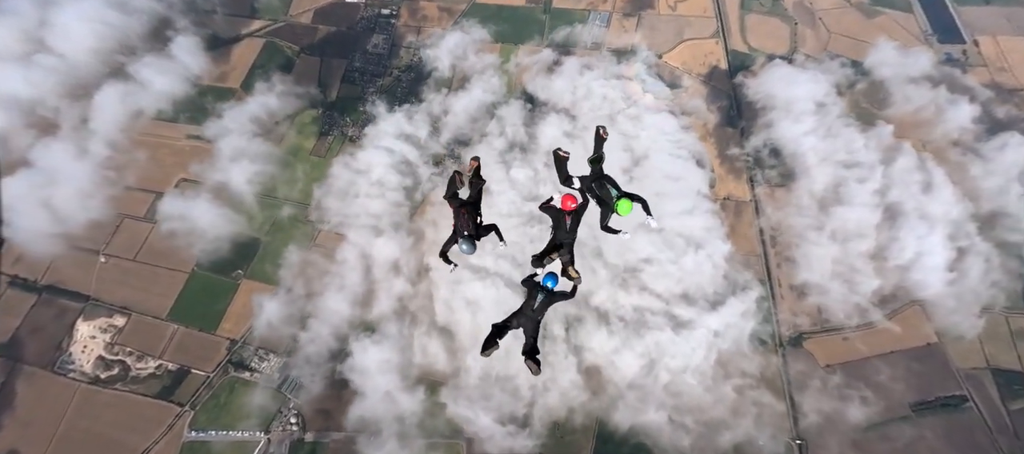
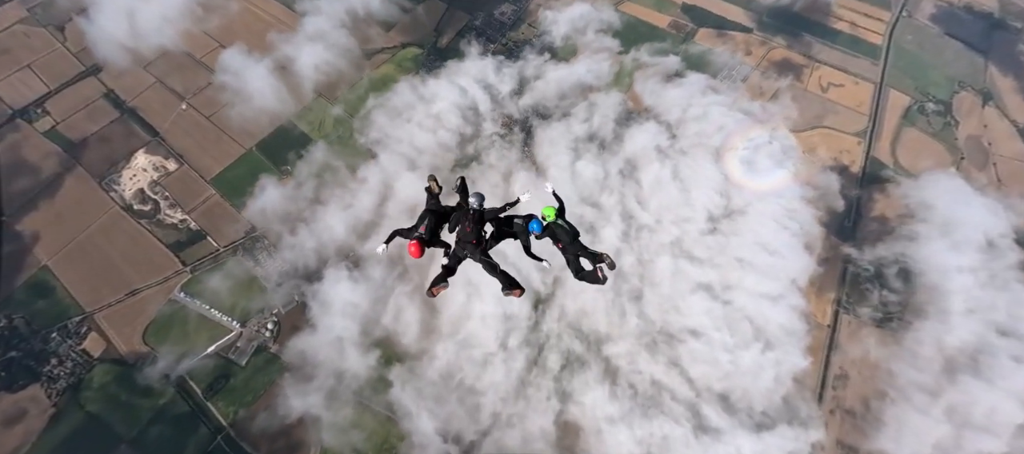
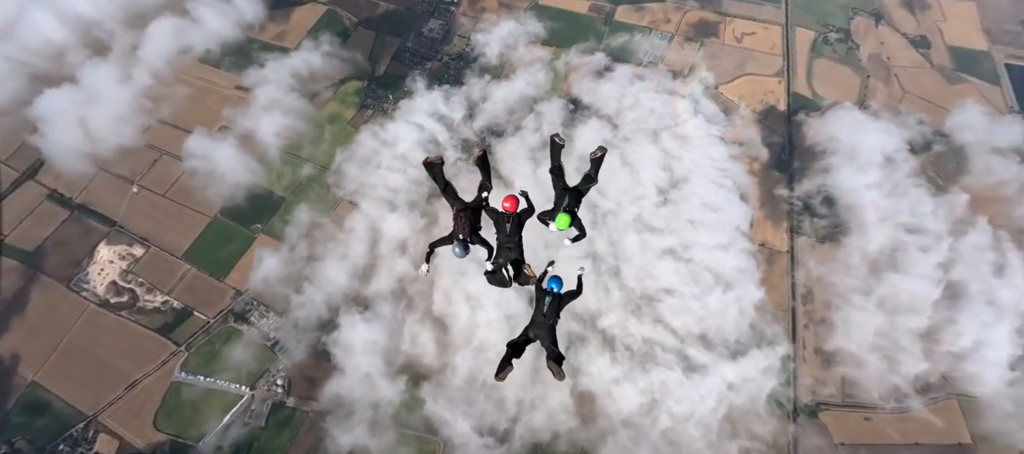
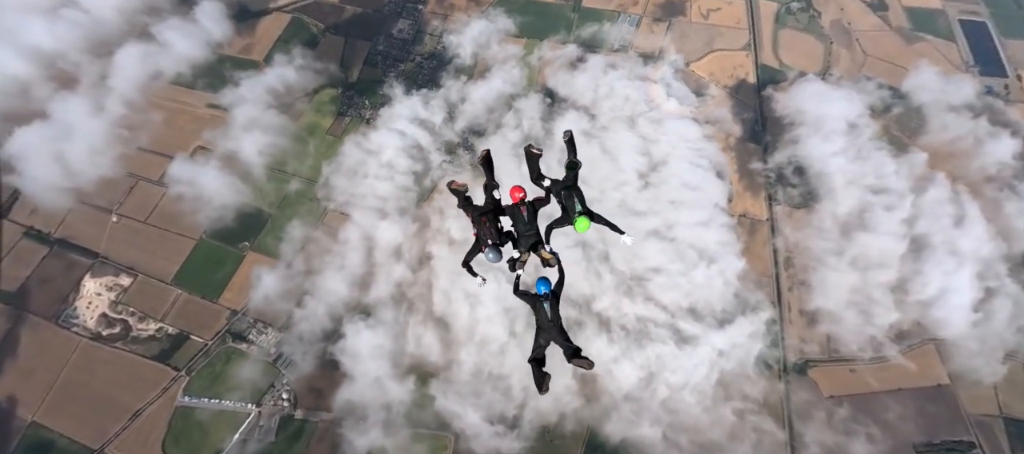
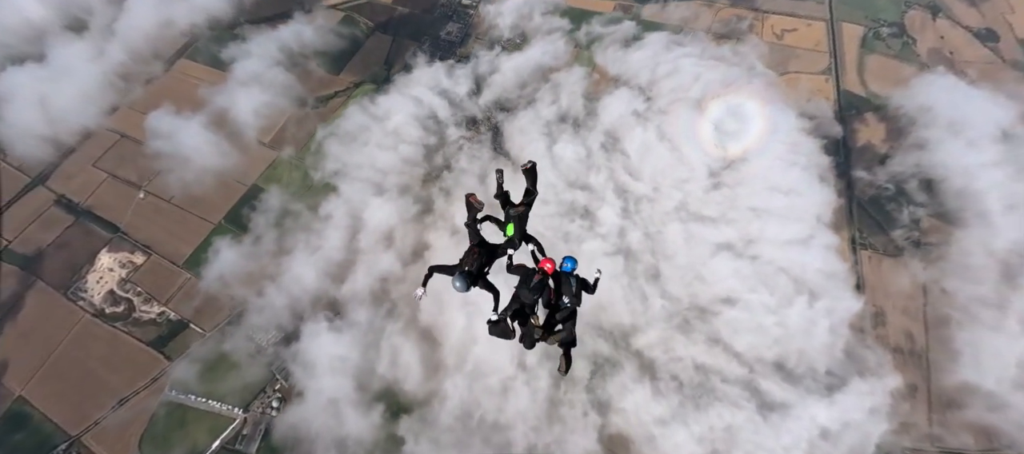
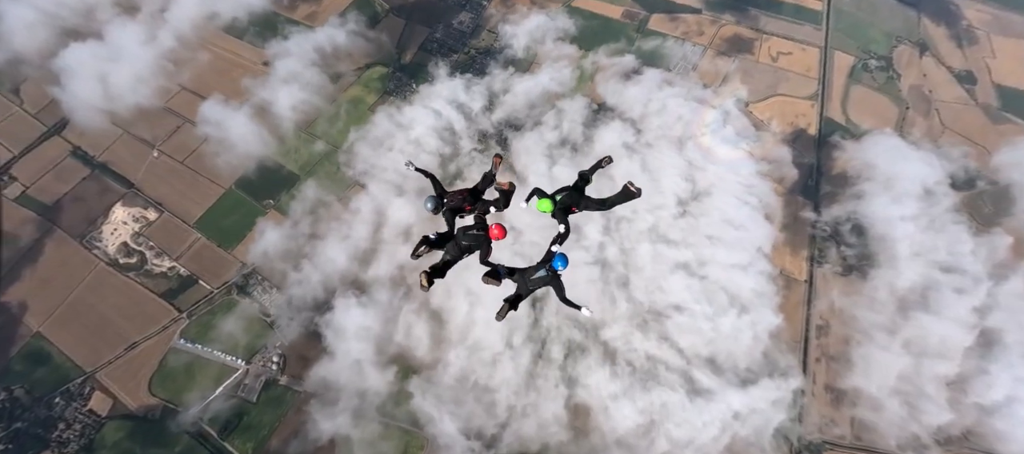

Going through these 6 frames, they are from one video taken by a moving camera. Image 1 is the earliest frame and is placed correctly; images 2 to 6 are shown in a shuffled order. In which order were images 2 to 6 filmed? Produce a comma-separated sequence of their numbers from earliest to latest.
4, 3, 6, 2, 5
